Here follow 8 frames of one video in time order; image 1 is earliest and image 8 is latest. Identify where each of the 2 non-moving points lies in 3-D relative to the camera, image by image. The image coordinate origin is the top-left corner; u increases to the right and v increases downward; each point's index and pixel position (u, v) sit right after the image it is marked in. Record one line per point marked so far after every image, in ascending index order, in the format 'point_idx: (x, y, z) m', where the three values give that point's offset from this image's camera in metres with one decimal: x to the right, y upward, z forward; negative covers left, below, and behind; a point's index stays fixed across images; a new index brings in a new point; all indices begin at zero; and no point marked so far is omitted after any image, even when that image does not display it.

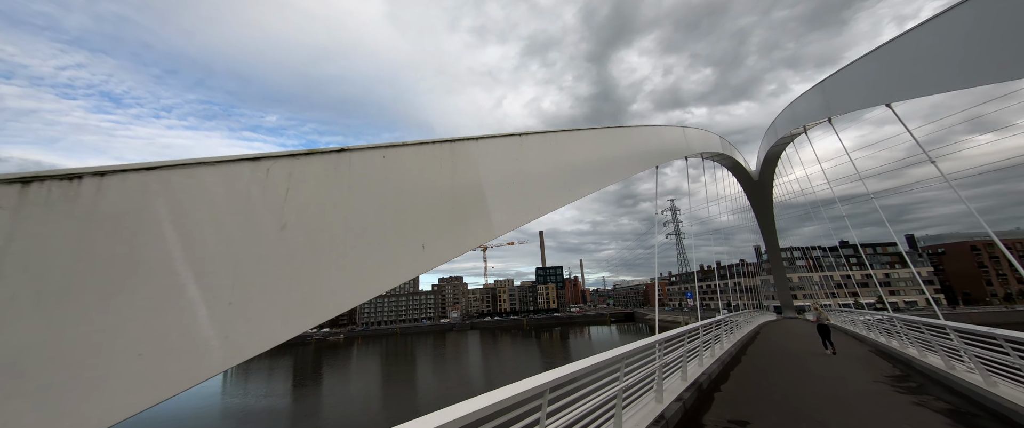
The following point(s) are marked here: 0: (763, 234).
0: (+13.1, -0.7, +16.8) m
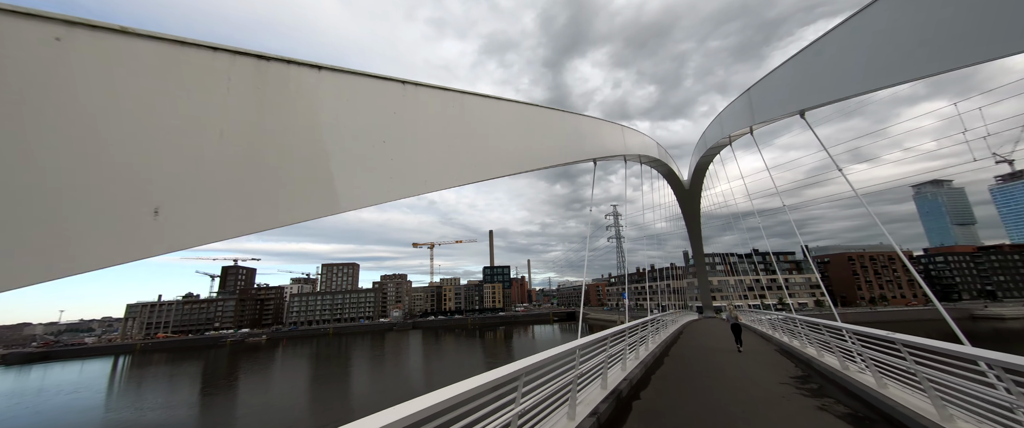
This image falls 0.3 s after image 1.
0: (+10.2, -1.2, +18.5) m
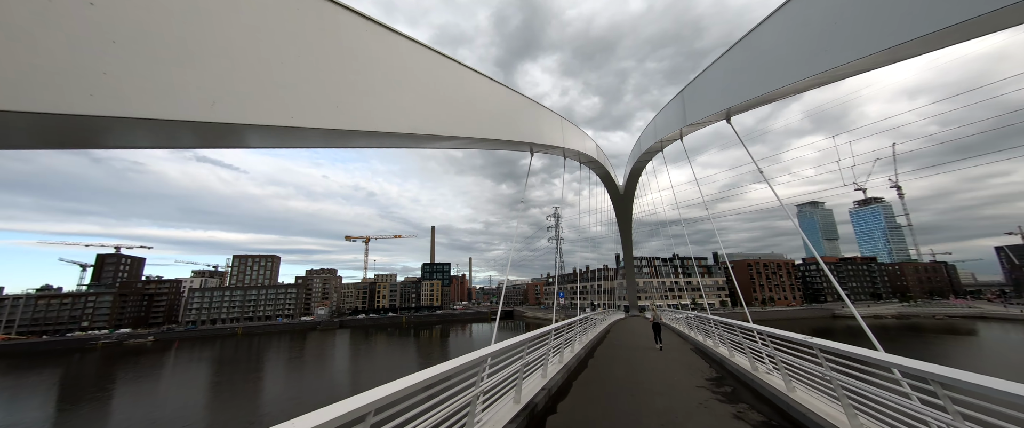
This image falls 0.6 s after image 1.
0: (+6.8, -1.5, +19.8) m
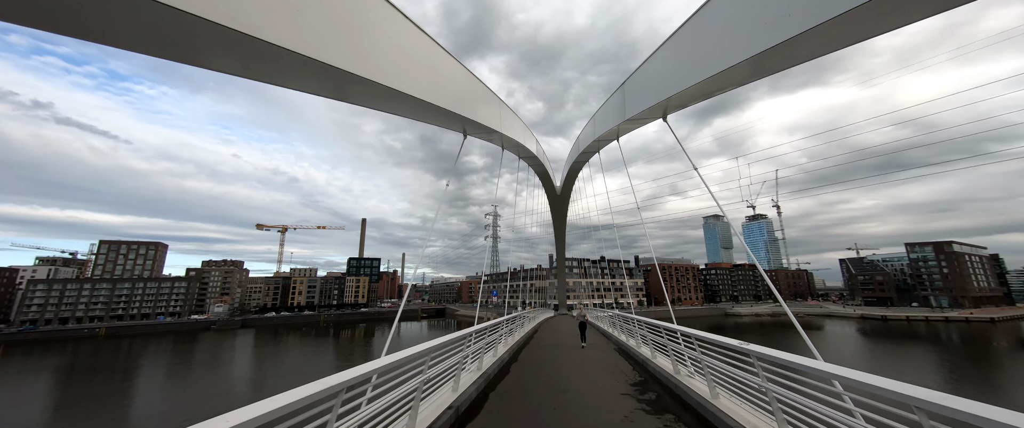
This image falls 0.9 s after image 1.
0: (+2.8, -1.7, +20.5) m
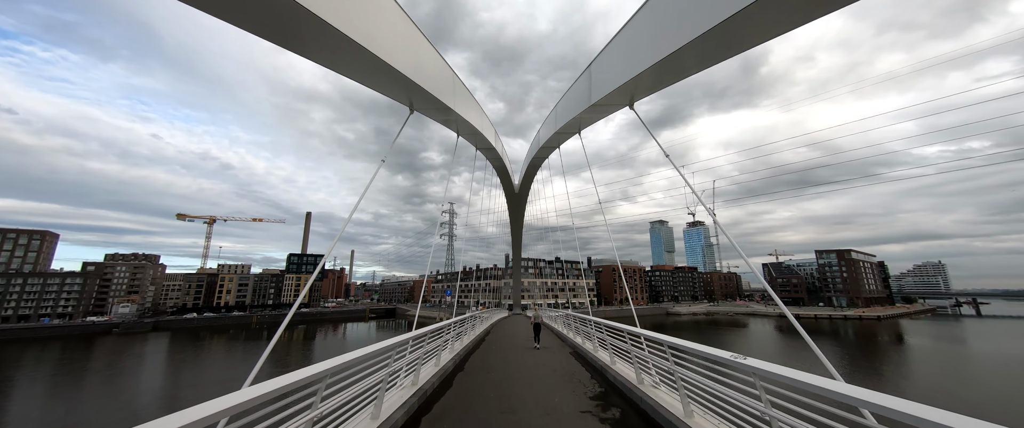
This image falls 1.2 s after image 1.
0: (0.0, -1.6, +20.5) m
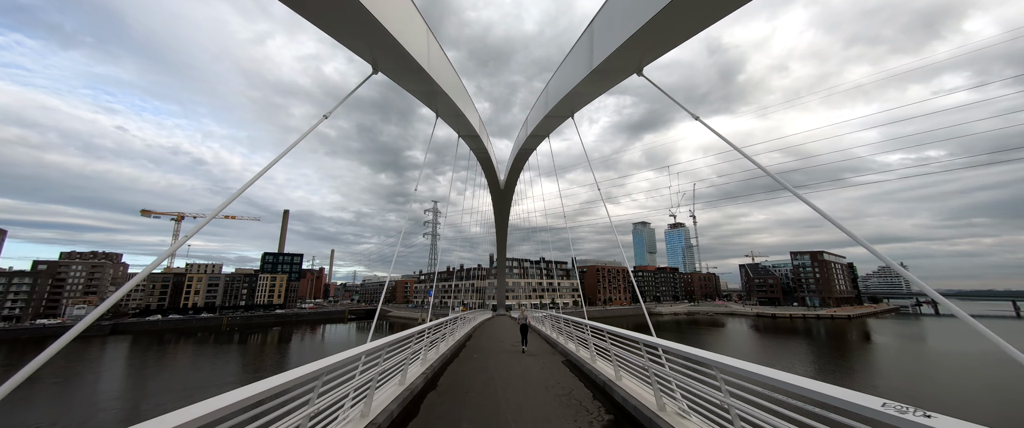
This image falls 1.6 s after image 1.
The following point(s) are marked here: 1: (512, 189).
0: (-1.0, -1.6, +20.3) m
1: (0.0, +1.3, +16.4) m
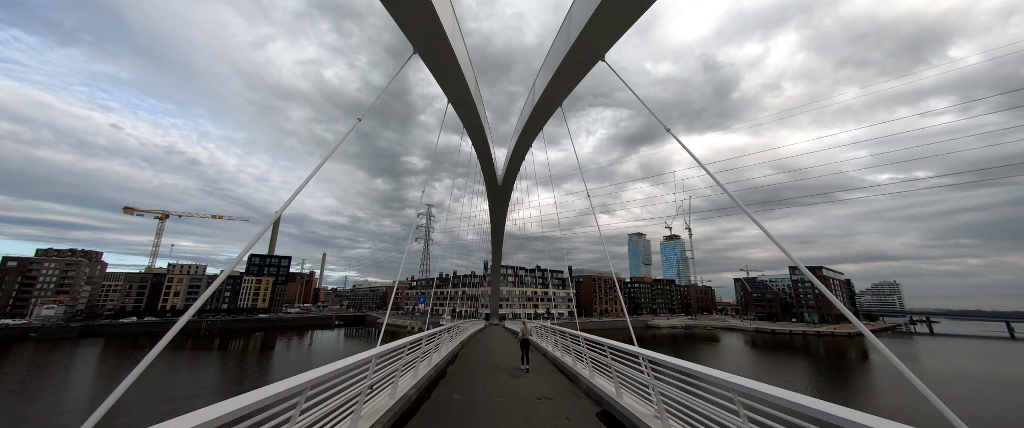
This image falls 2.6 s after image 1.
0: (-1.2, -2.0, +19.7) m
1: (-0.1, +1.0, +15.8) m
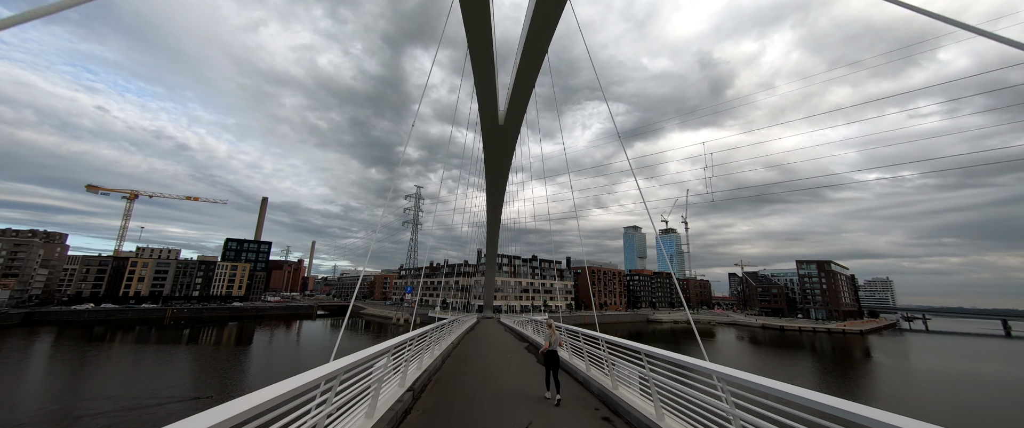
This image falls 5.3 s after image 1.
0: (-1.5, -1.0, +18.1) m
1: (-0.2, +1.8, +14.2) m
